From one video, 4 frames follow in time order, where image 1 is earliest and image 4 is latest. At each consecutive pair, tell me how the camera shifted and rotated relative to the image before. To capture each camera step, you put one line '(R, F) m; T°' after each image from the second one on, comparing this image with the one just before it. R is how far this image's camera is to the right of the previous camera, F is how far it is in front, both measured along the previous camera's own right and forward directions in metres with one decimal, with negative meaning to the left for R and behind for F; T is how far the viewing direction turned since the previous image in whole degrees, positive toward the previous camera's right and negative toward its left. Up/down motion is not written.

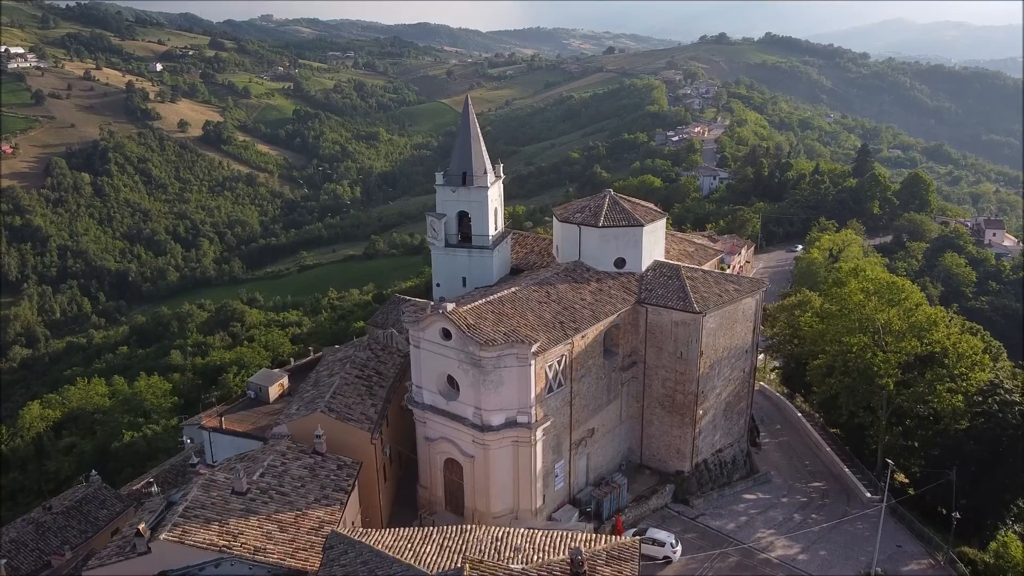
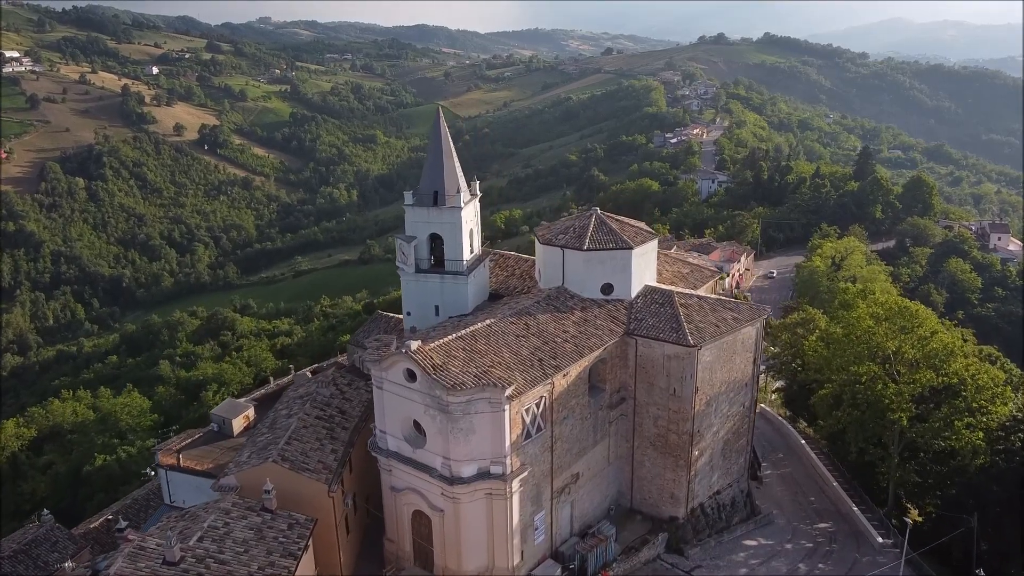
(+0.6, +1.6) m; 0°
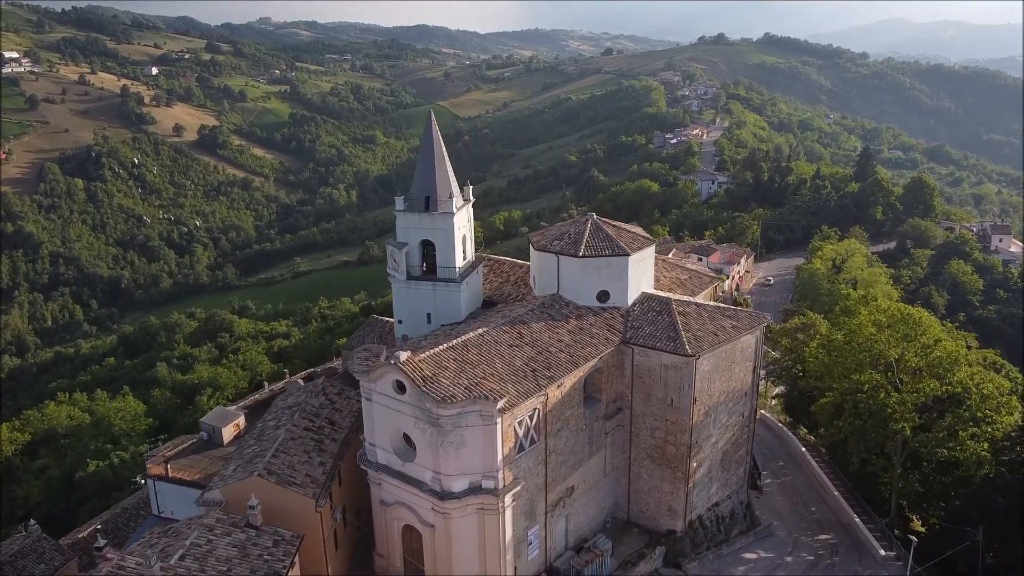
(+0.2, +0.4) m; 0°
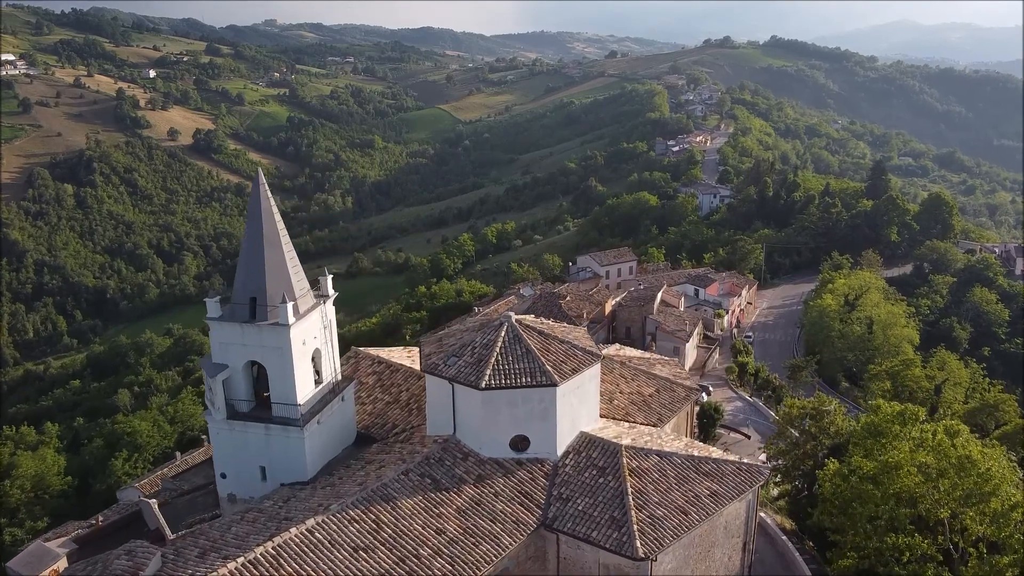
(+2.3, +5.5) m; 0°
